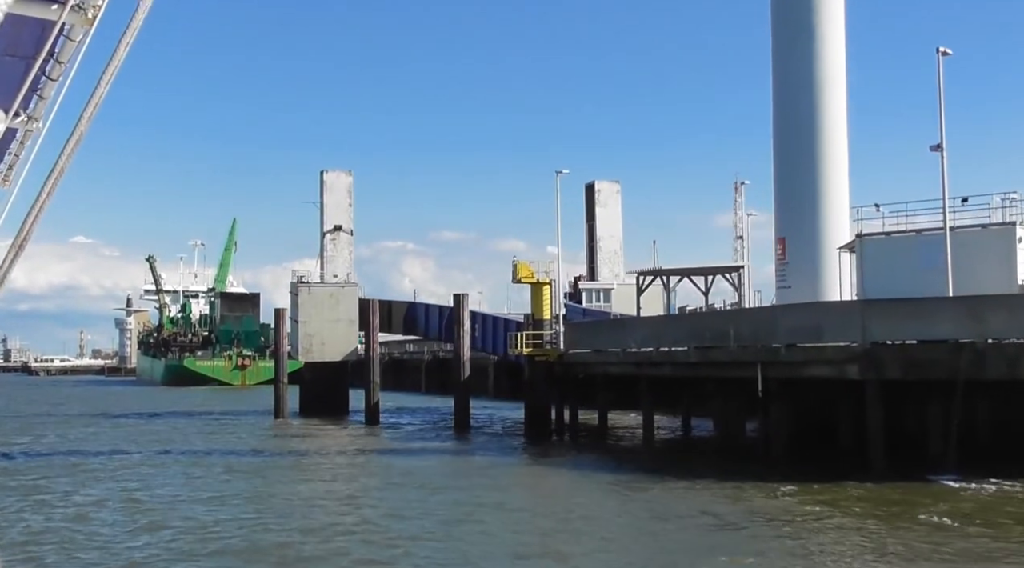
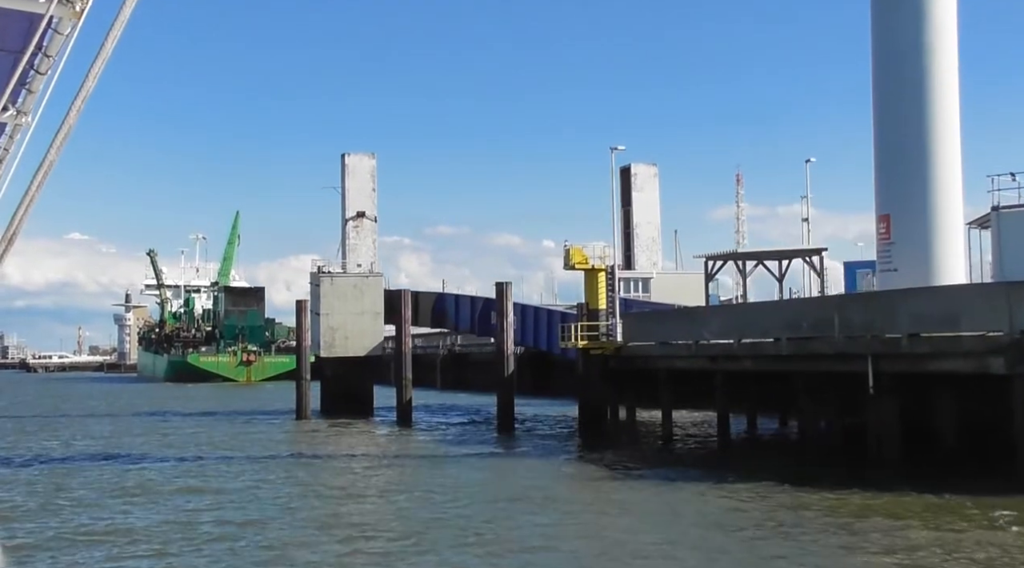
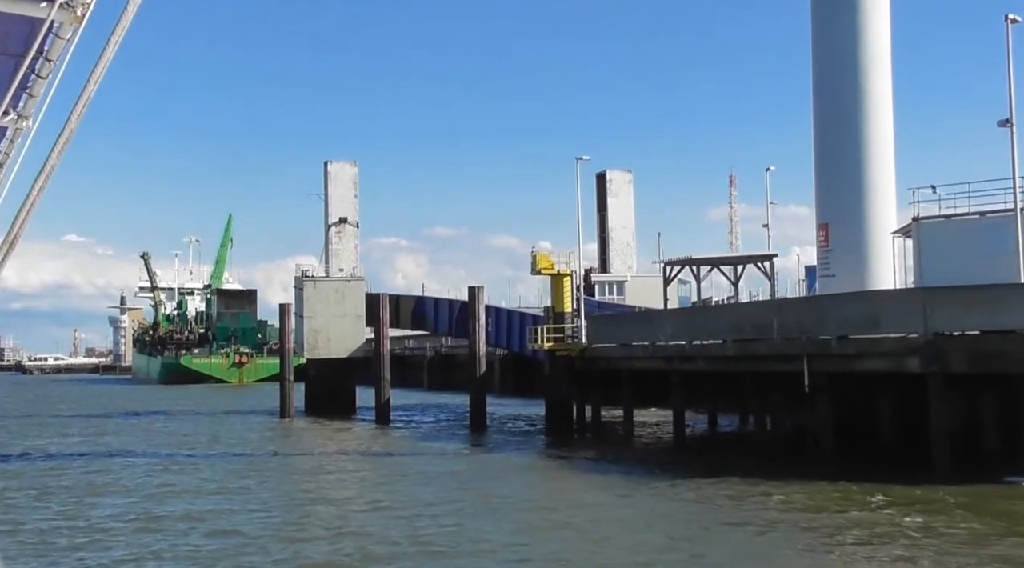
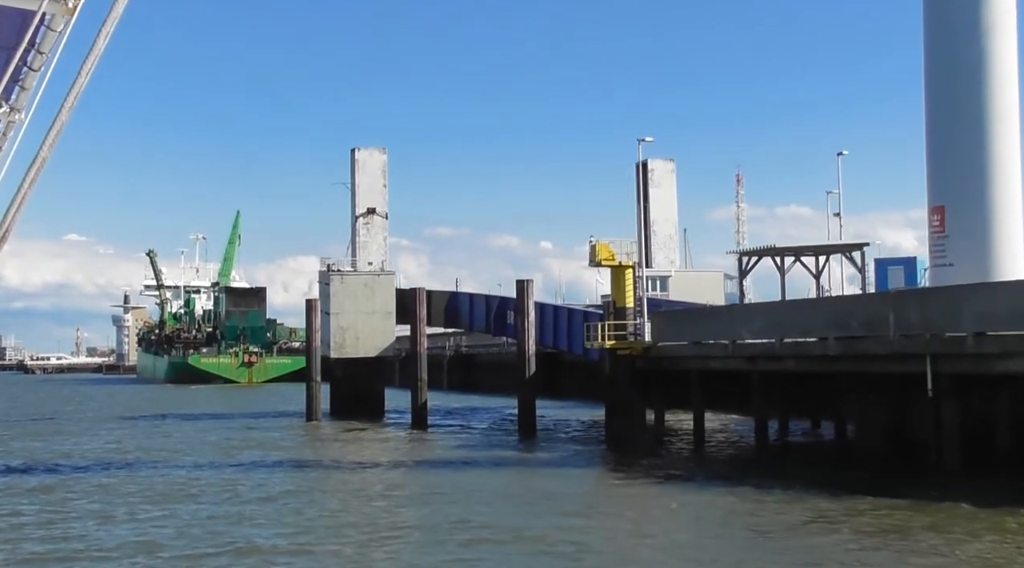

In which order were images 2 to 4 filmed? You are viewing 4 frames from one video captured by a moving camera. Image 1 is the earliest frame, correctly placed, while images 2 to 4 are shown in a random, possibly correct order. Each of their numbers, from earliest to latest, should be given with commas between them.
3, 2, 4
